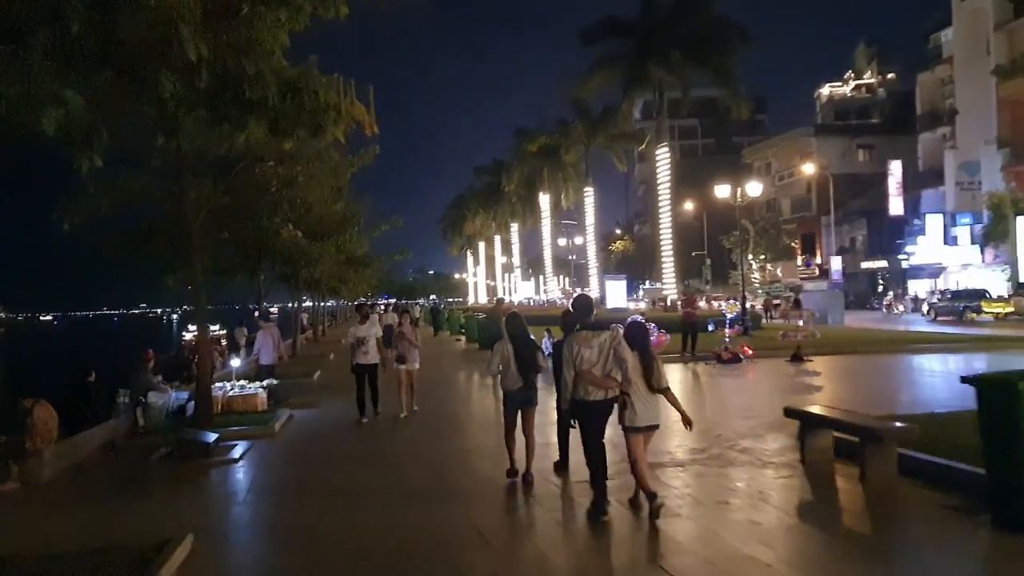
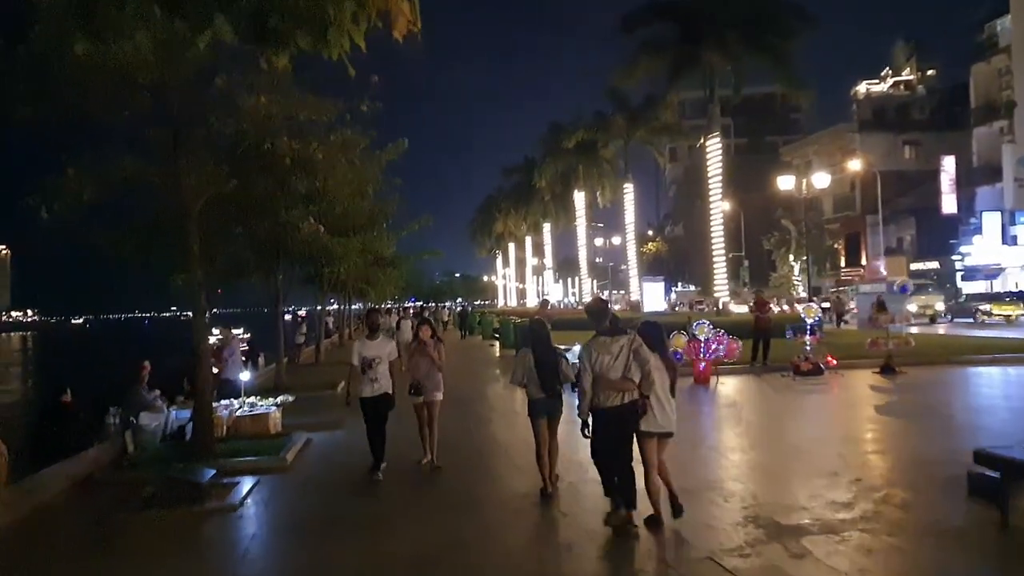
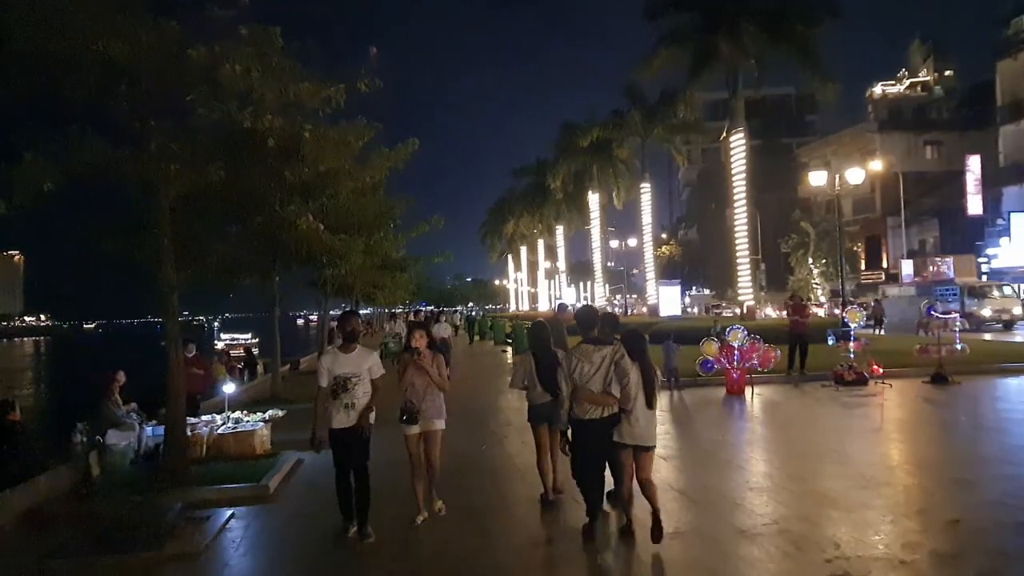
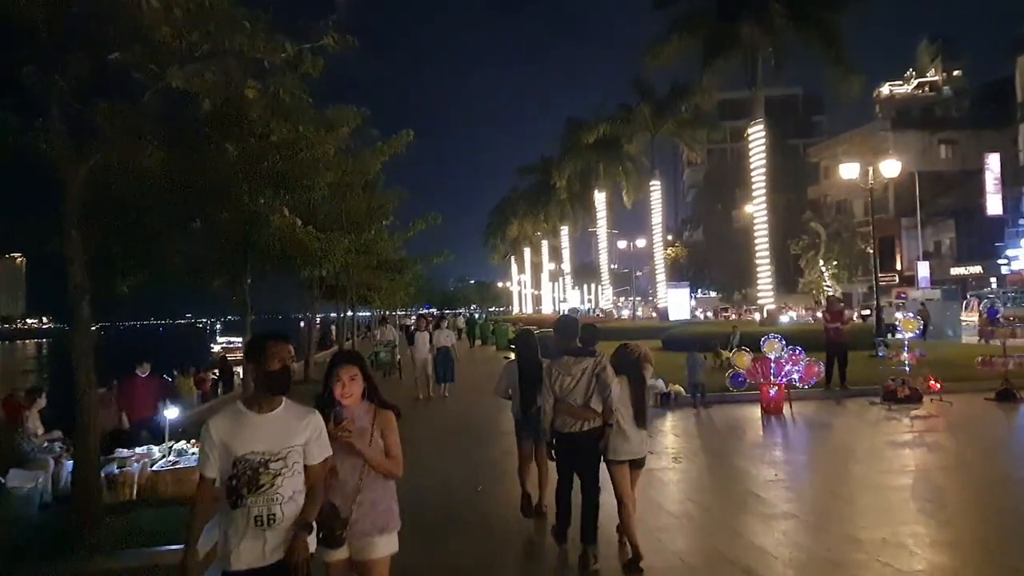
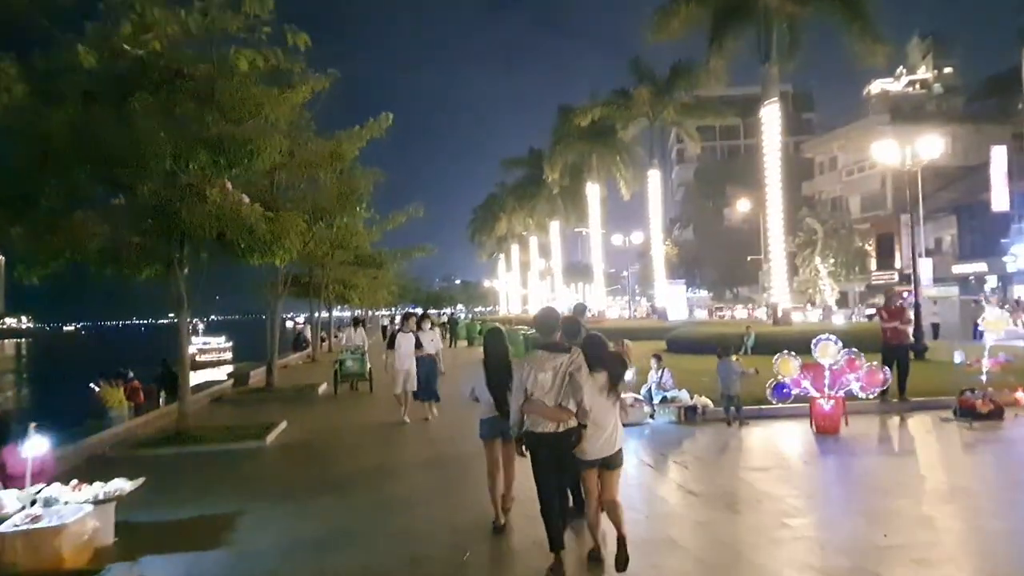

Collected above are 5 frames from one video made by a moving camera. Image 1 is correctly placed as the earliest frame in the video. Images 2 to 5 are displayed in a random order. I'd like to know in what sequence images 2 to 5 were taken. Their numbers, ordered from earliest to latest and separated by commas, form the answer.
2, 3, 4, 5
